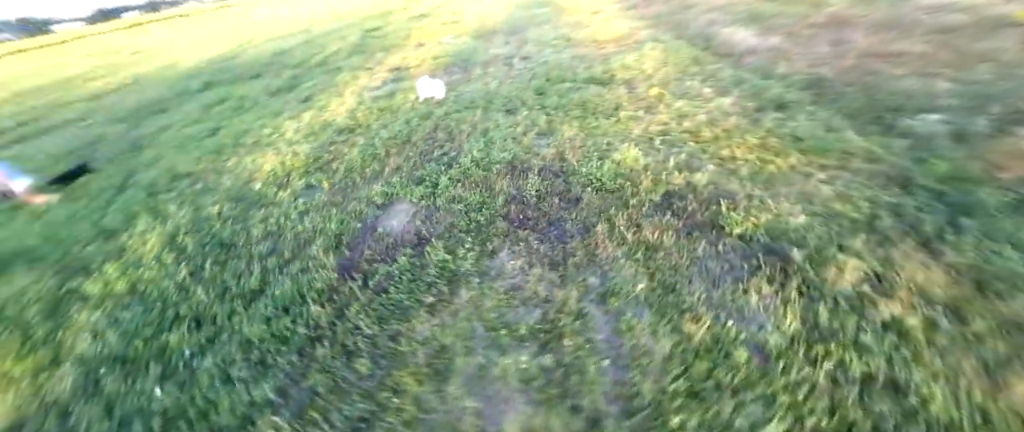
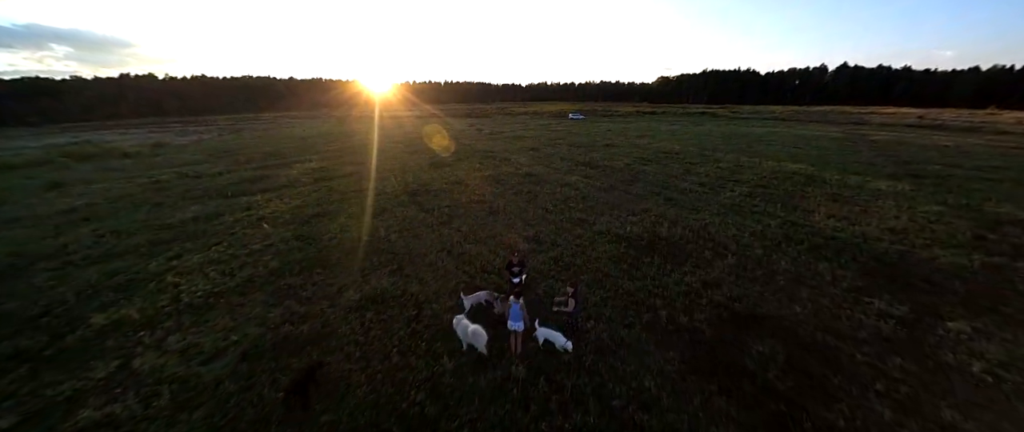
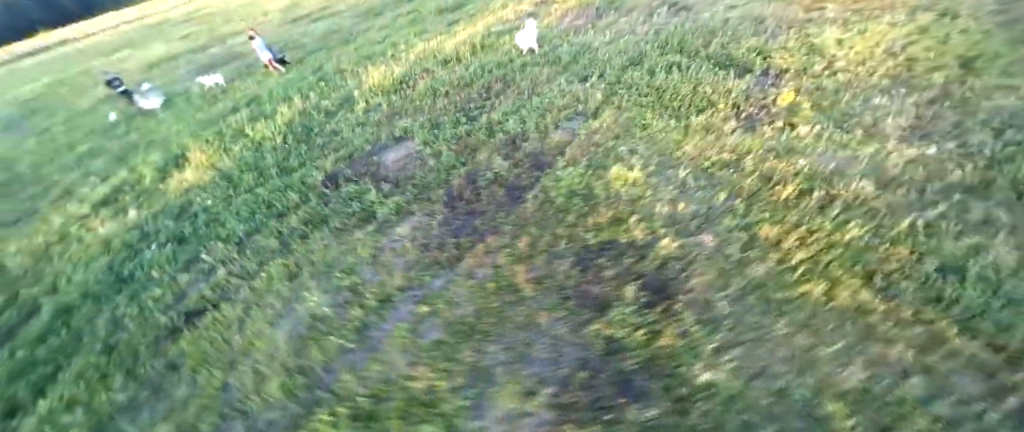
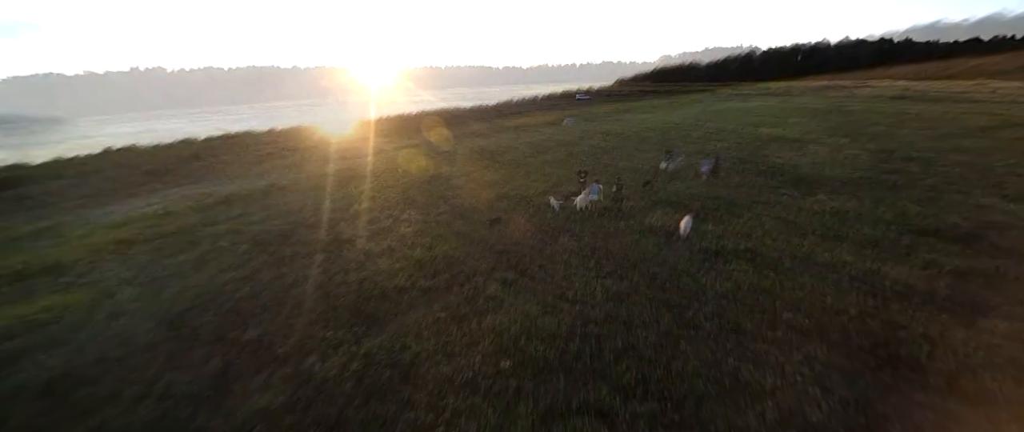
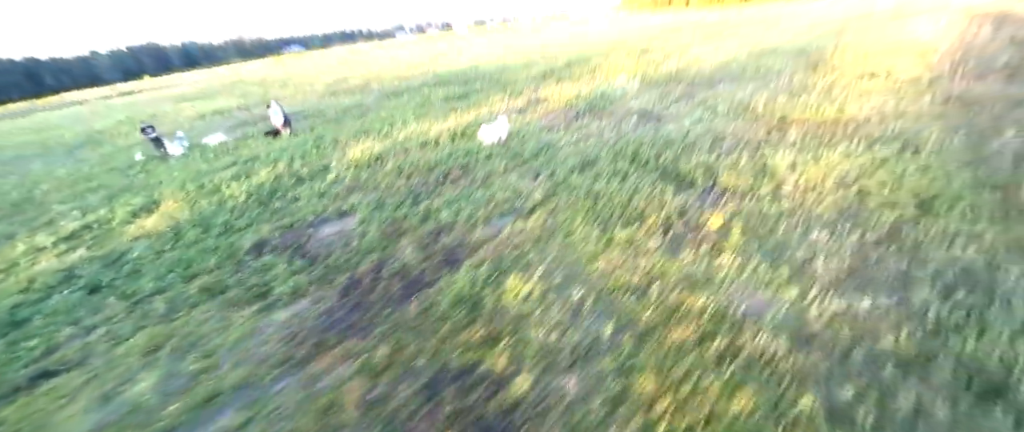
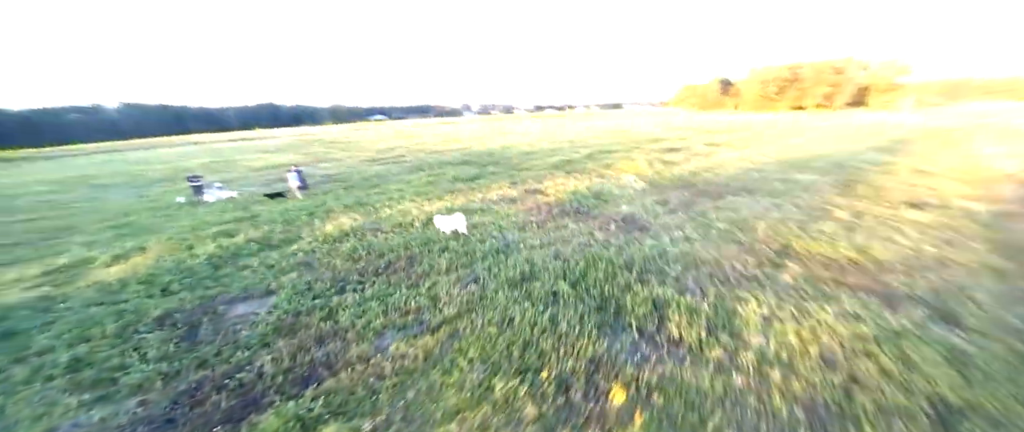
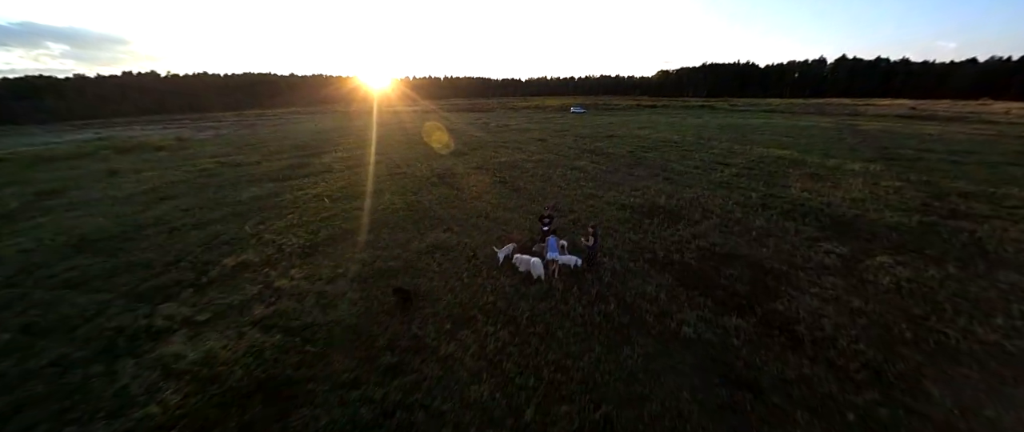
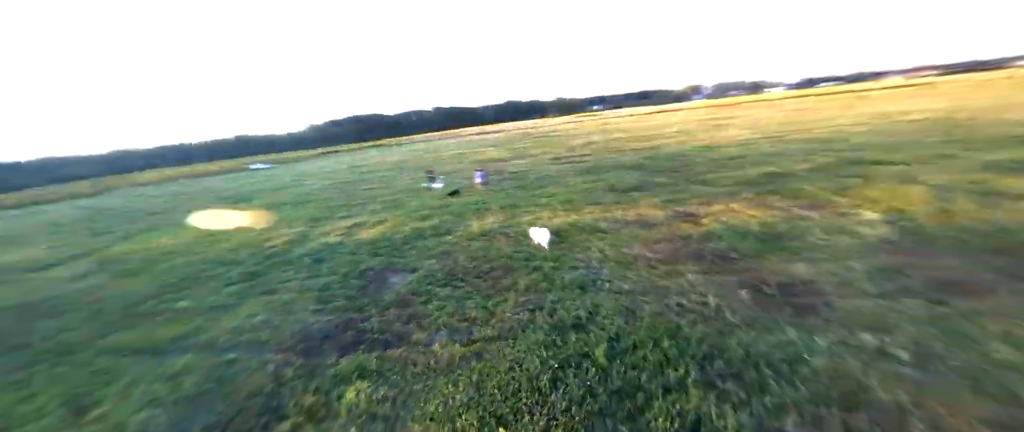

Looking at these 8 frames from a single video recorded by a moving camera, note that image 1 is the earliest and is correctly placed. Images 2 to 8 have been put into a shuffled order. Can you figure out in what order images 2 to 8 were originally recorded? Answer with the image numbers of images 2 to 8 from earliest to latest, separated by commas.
3, 5, 6, 8, 4, 7, 2
